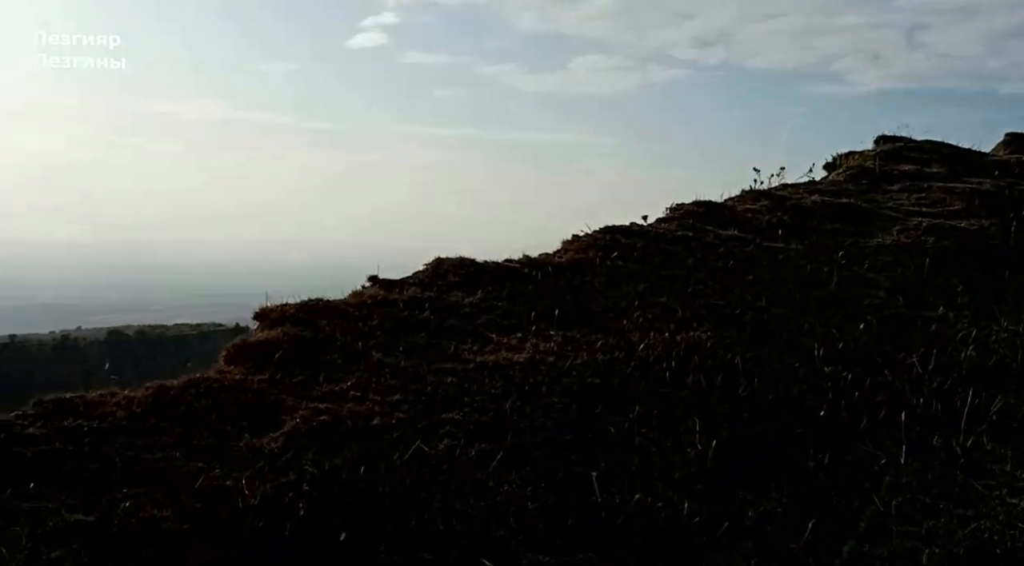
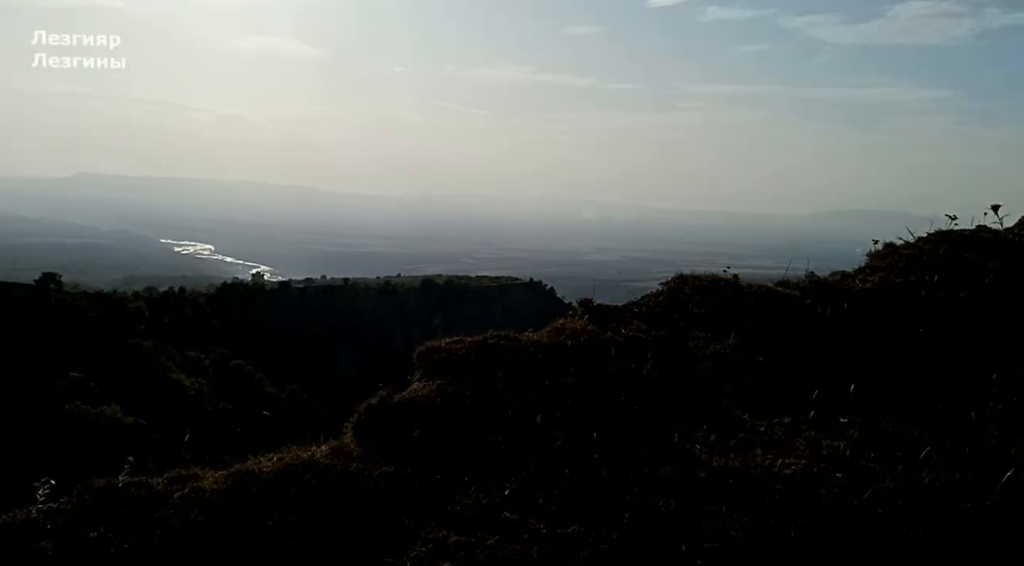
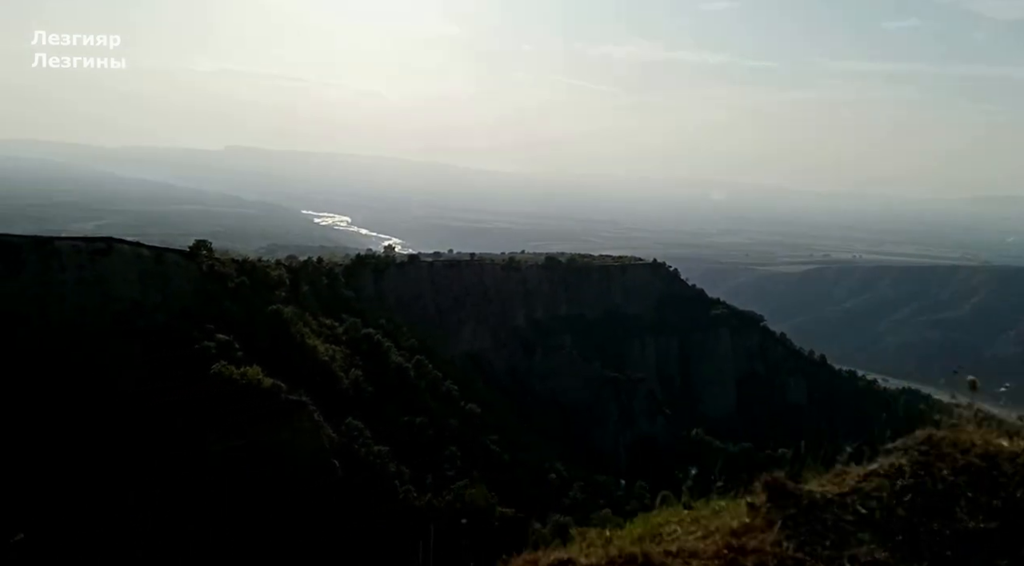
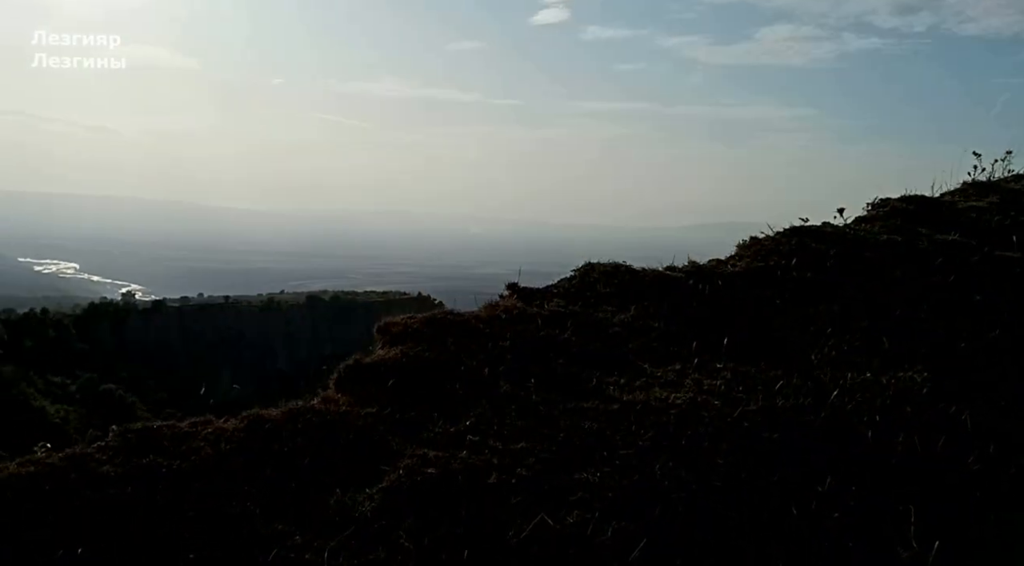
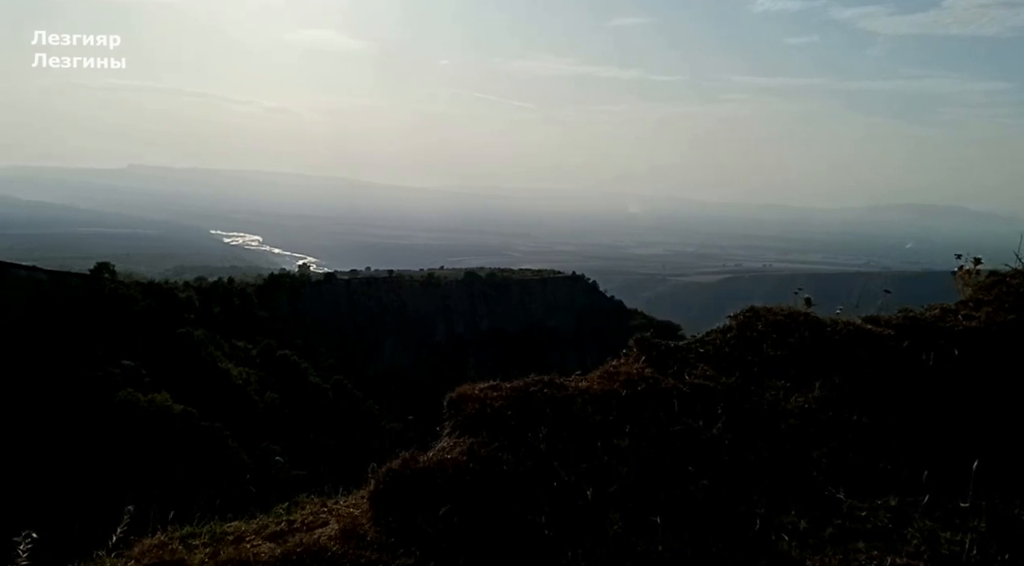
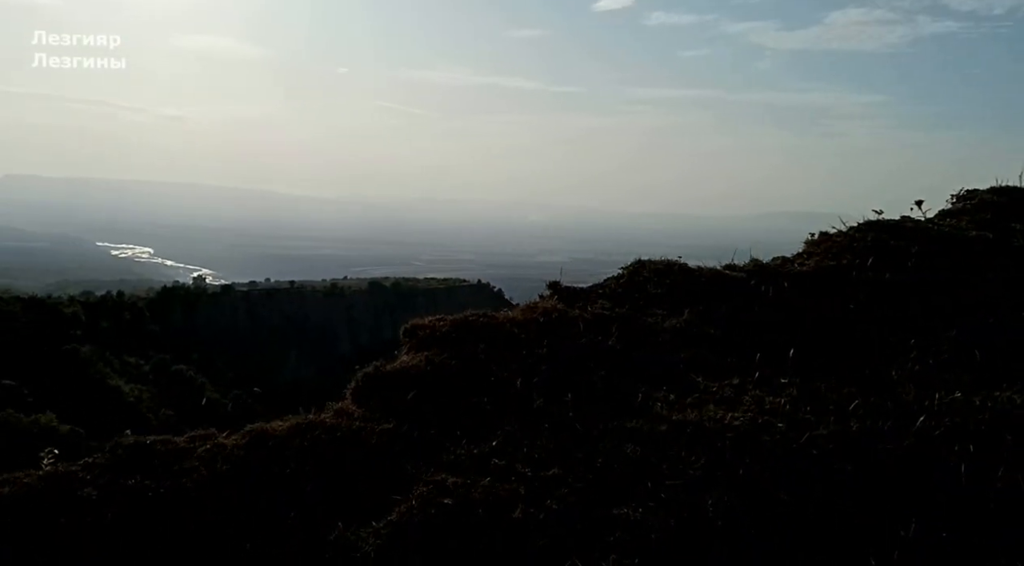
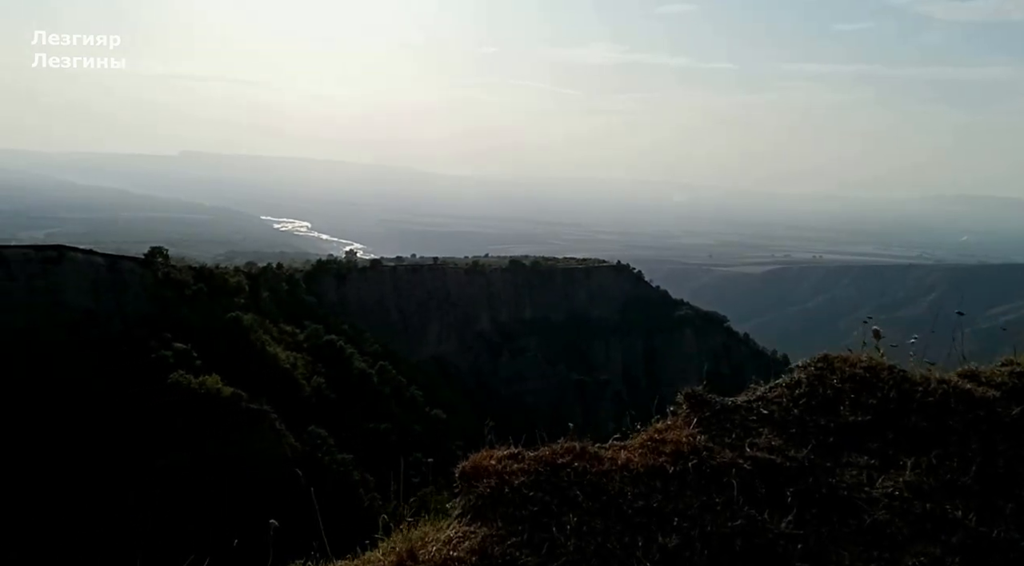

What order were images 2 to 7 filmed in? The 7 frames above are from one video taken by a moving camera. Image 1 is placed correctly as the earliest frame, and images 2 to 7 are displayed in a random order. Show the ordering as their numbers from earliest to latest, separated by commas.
4, 6, 2, 5, 7, 3
